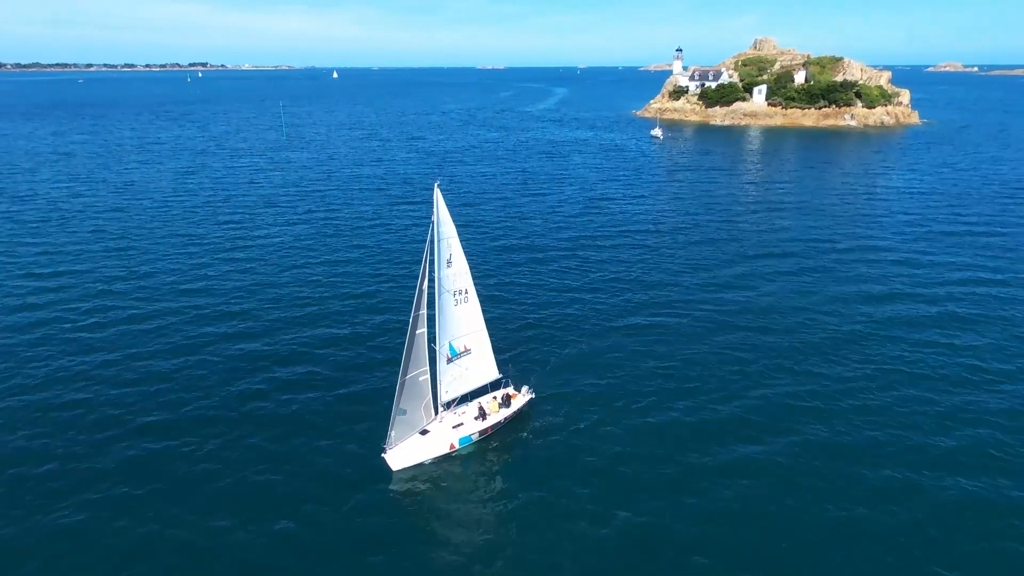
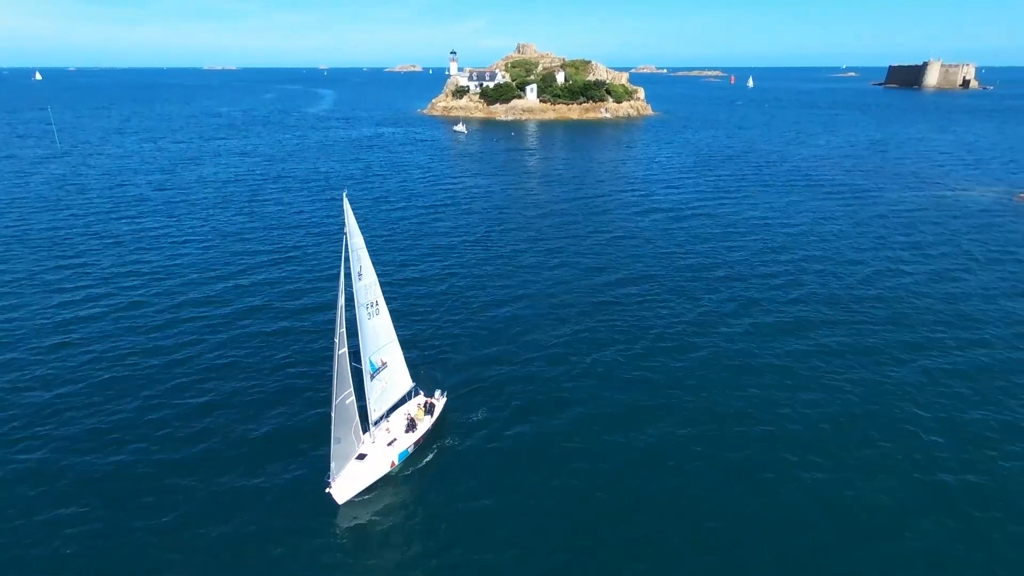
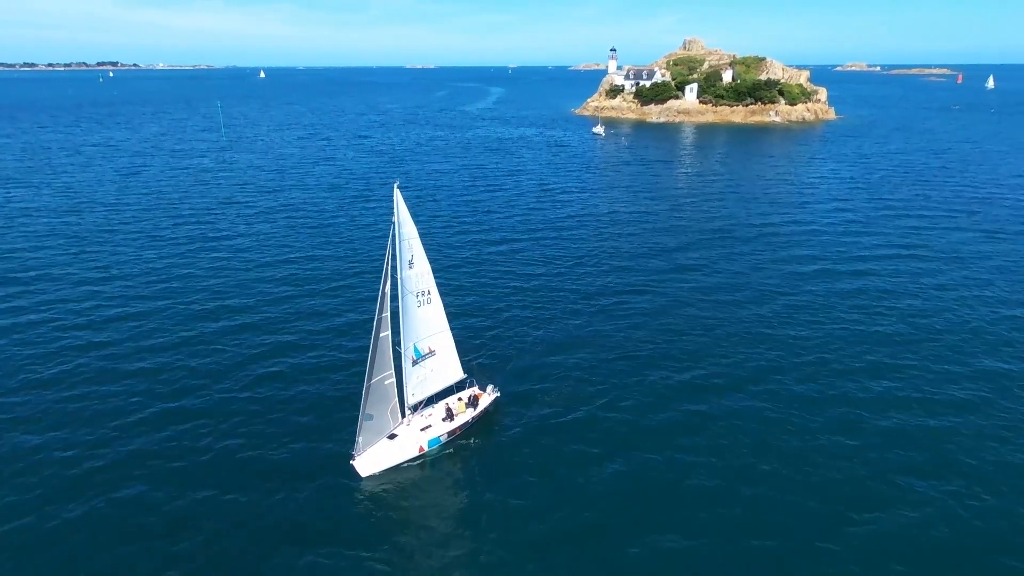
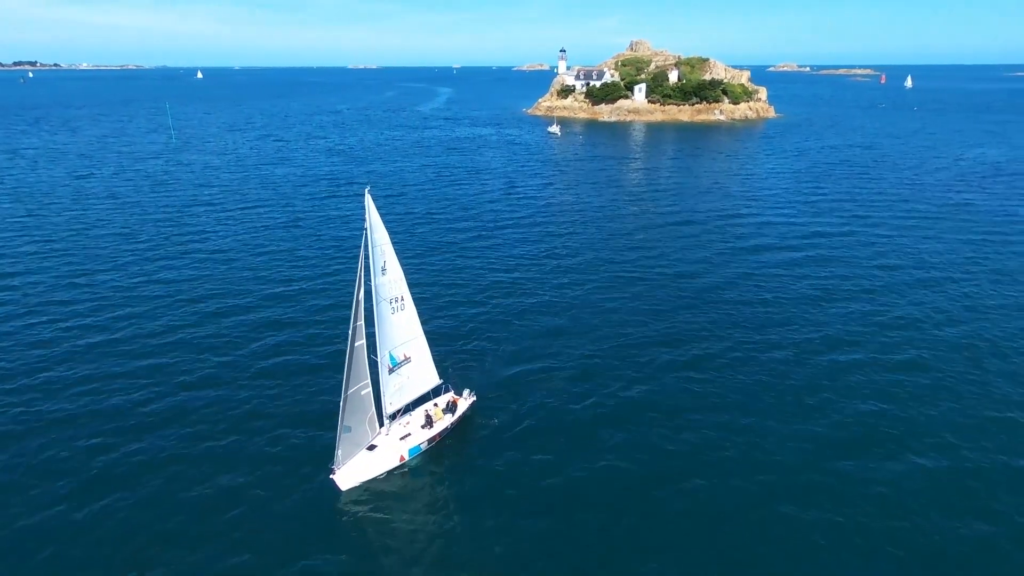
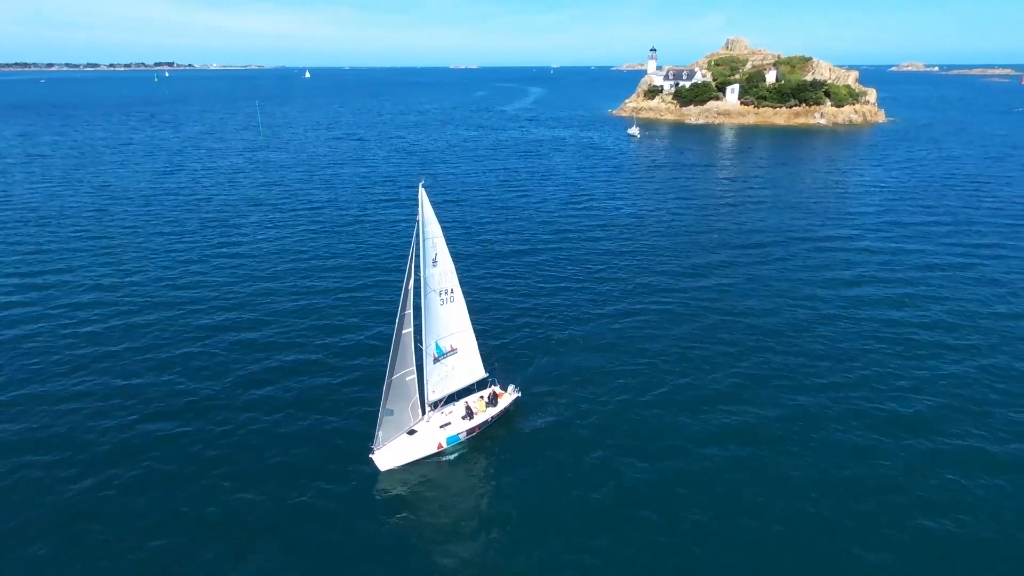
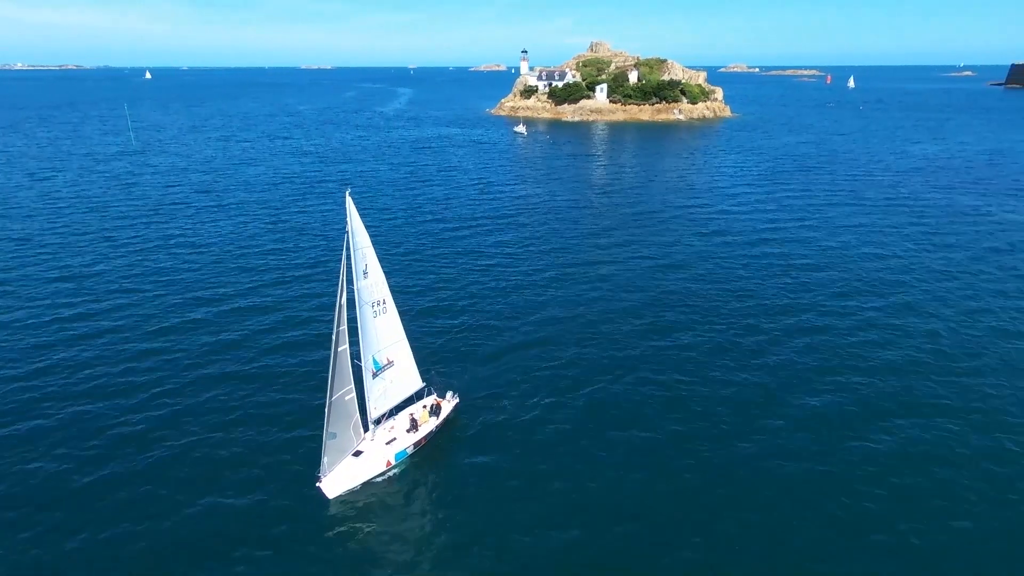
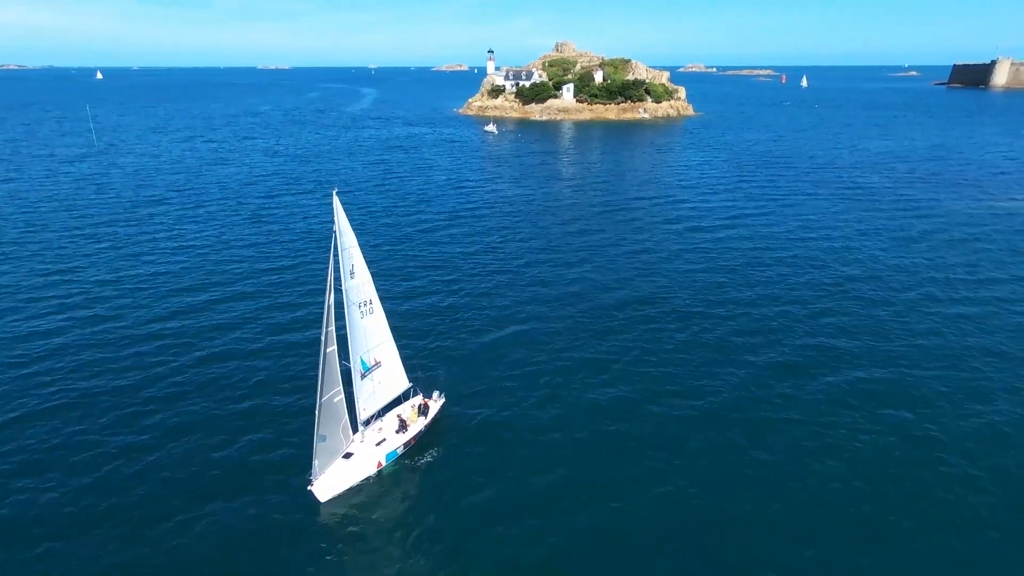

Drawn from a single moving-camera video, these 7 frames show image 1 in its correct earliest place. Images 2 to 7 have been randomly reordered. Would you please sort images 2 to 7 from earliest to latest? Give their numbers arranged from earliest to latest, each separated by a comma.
5, 3, 4, 6, 7, 2
